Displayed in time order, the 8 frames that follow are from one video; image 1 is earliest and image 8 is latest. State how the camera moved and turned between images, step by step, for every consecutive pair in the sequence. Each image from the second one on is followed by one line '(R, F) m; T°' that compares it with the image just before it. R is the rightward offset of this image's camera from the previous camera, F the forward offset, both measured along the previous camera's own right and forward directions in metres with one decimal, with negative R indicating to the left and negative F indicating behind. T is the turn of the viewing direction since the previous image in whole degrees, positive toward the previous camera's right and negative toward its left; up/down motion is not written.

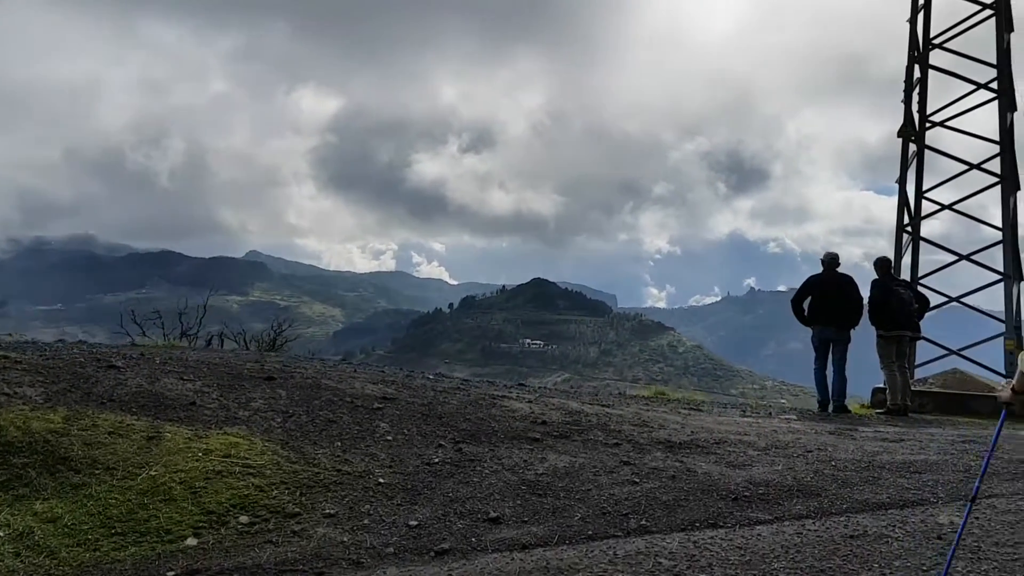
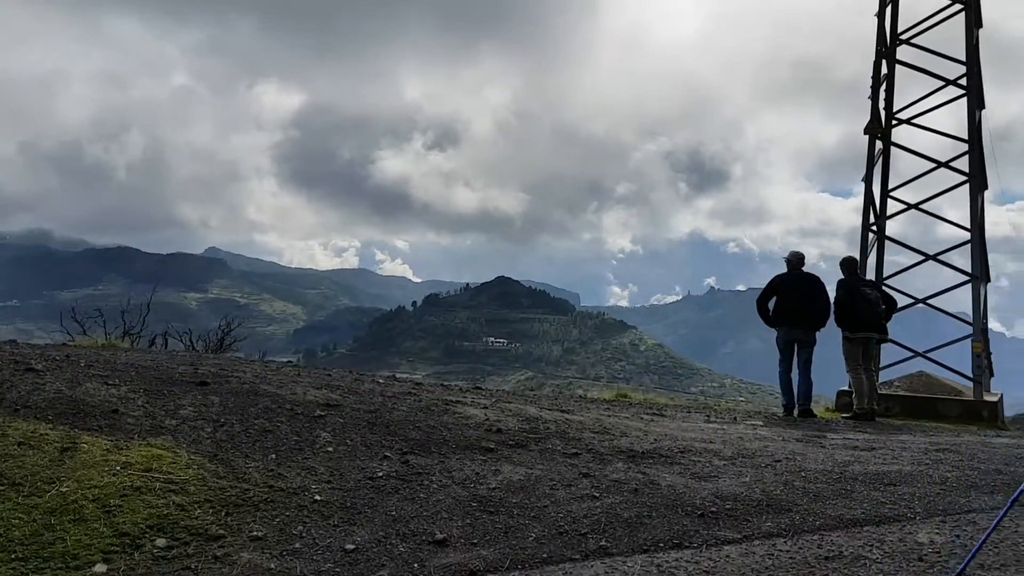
(+0.1, +0.5) m; +2°
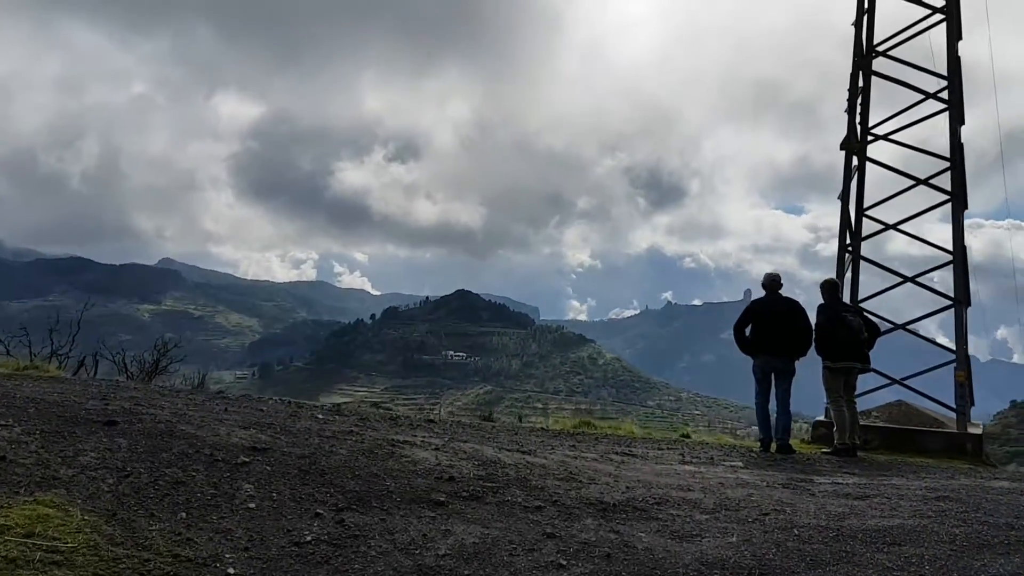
(0.0, +0.8) m; +3°
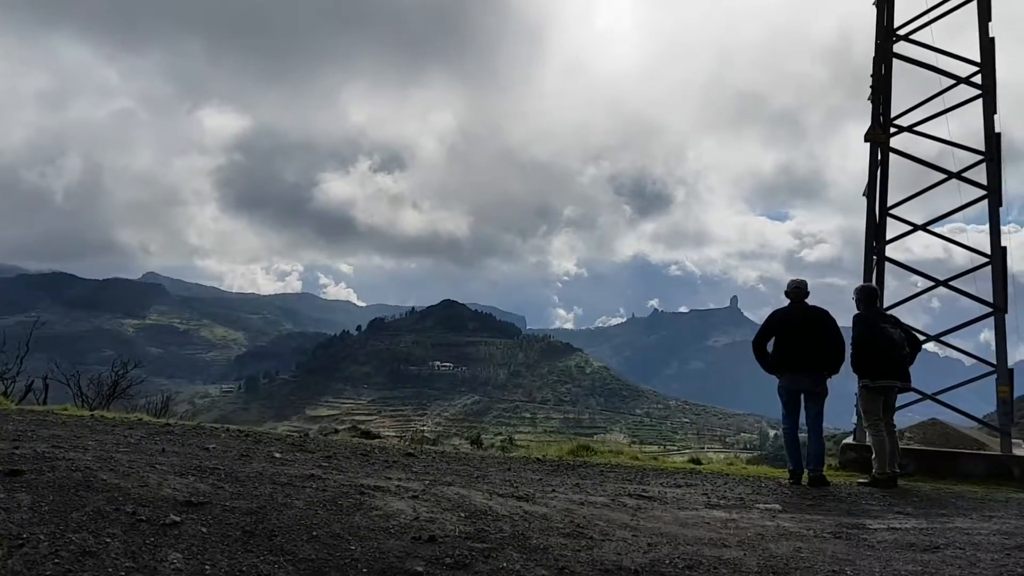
(0.0, +1.2) m; +1°
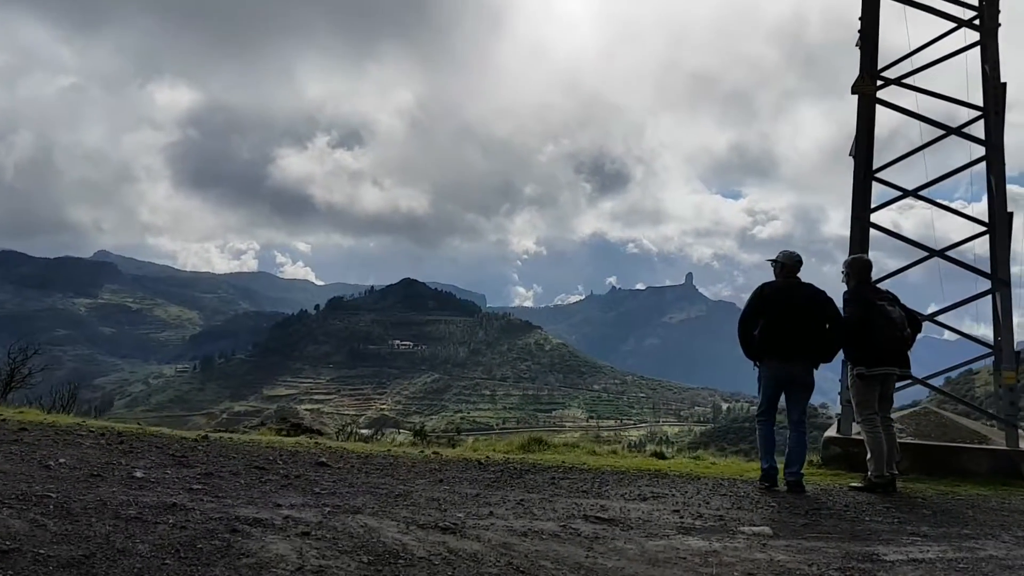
(+0.2, +1.3) m; +3°
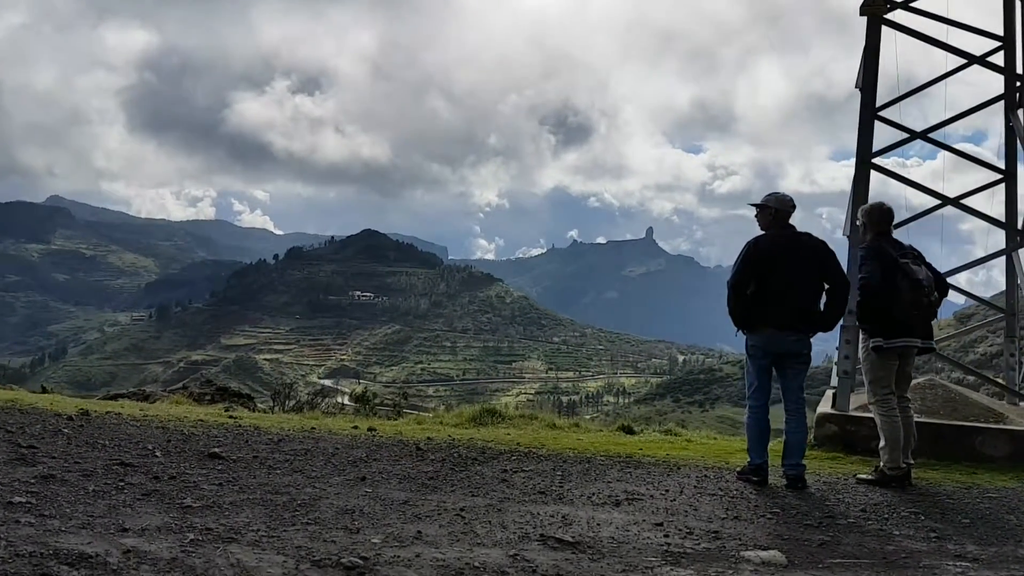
(+0.1, +1.3) m; +3°
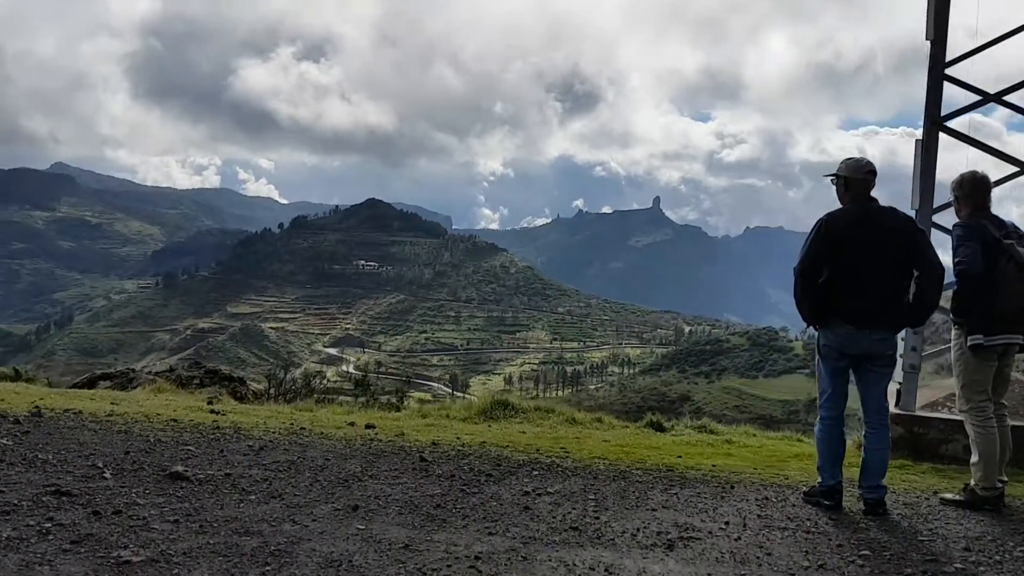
(-0.1, +1.0) m; 0°
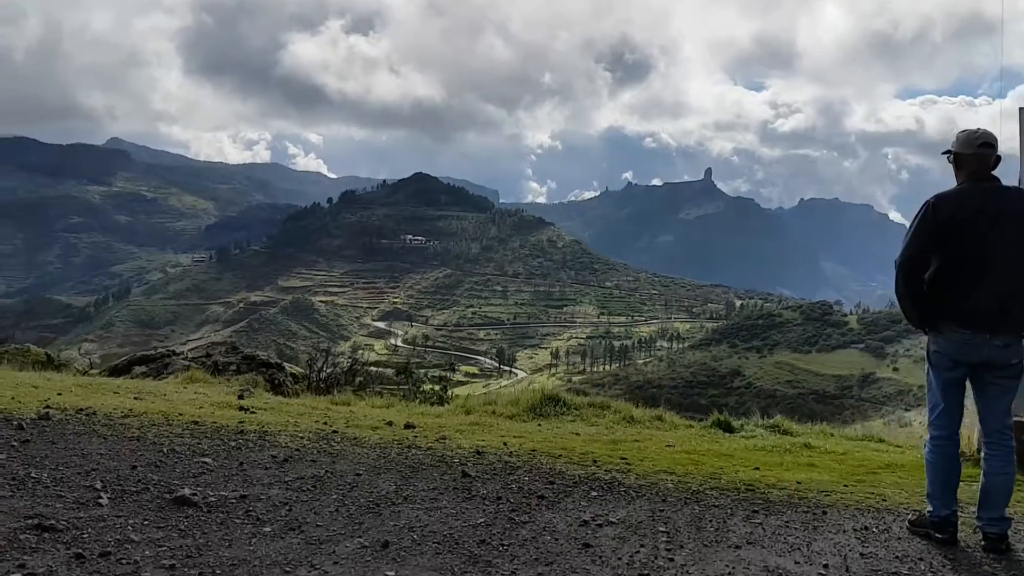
(0.0, +0.7) m; -3°
